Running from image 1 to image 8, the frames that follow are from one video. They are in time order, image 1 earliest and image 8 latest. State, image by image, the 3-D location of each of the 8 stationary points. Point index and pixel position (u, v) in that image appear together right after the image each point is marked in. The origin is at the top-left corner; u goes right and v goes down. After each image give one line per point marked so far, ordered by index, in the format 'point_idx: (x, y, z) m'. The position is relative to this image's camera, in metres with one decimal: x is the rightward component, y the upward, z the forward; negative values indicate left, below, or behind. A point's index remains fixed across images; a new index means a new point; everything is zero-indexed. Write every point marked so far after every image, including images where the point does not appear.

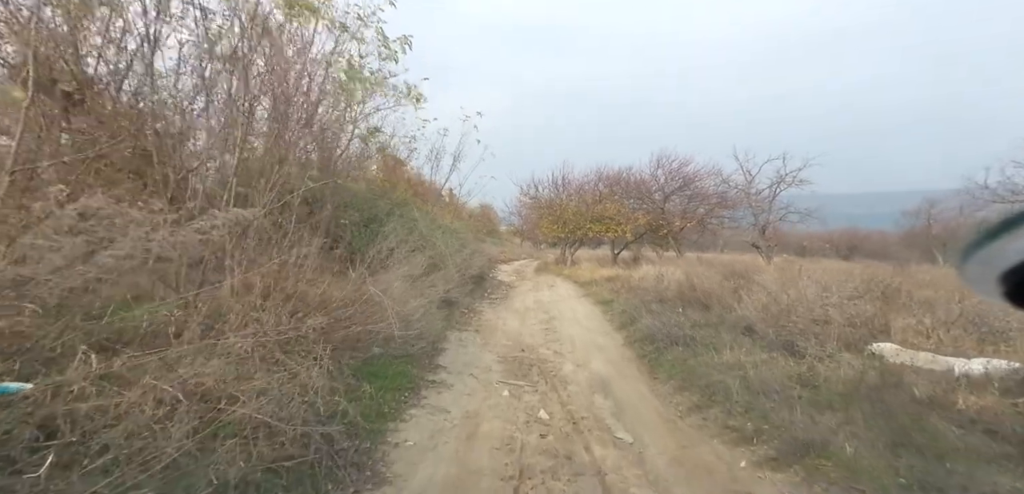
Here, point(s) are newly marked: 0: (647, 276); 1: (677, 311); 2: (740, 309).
0: (+4.9, -1.1, +16.9) m
1: (+3.3, -1.3, +9.4) m
2: (+4.2, -1.2, +8.6) m
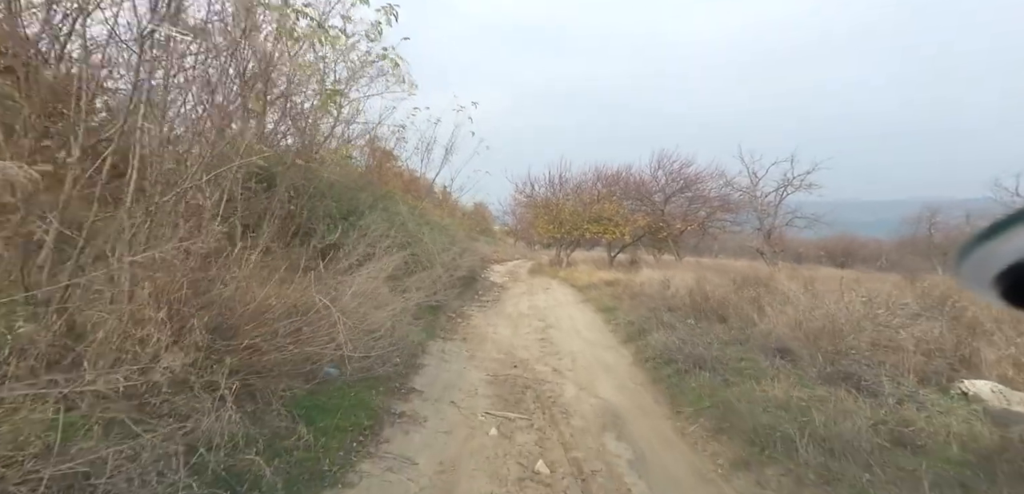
0: (+4.6, -1.2, +15.8) m
1: (+3.2, -1.4, +8.3) m
2: (+4.1, -1.2, +7.5) m
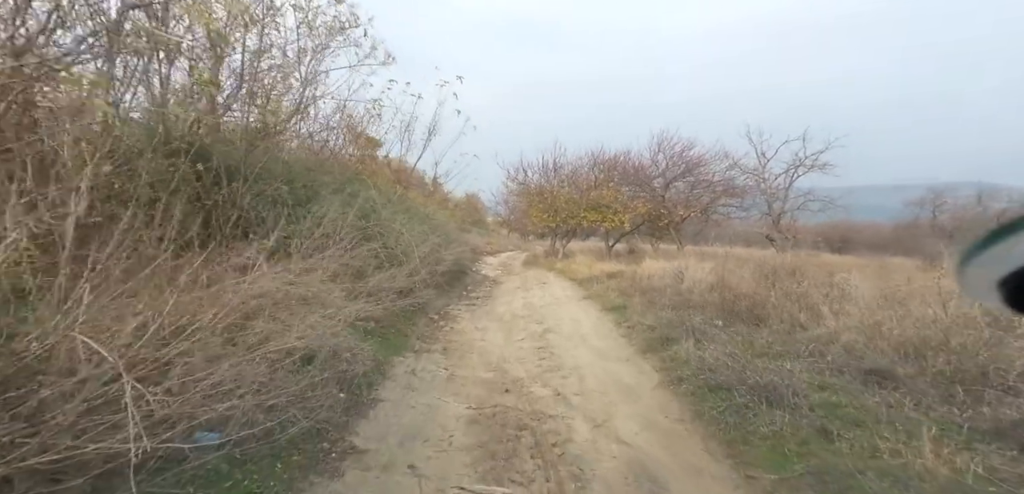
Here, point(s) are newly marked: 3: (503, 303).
0: (+4.4, -0.9, +14.1) m
1: (+3.1, -1.2, +6.6) m
2: (+3.9, -1.0, +5.9) m
3: (-0.2, -1.6, +13.4) m
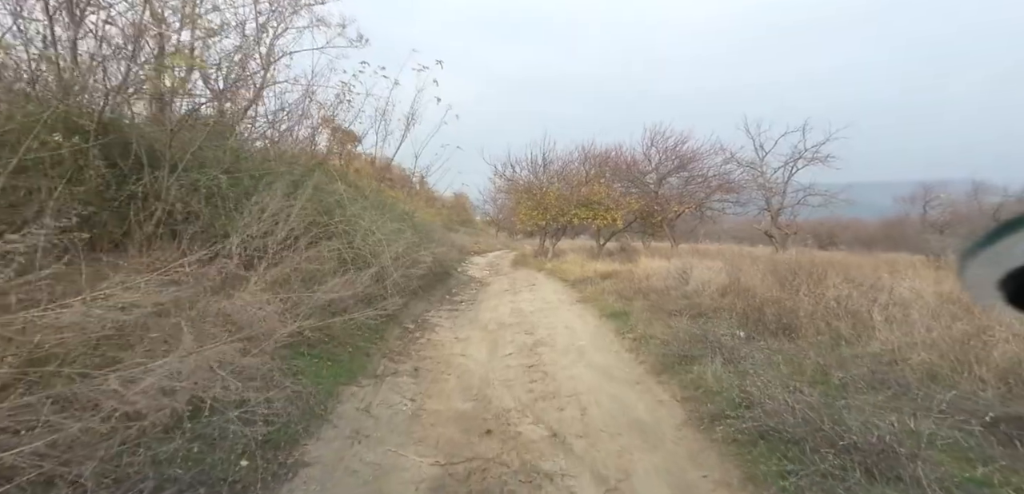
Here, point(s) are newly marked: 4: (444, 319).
0: (+4.0, -0.8, +13.0) m
1: (+2.9, -1.1, +5.4) m
2: (+3.8, -1.0, +4.7) m
3: (-0.6, -1.6, +12.1) m
4: (-1.6, -1.6, +10.7) m
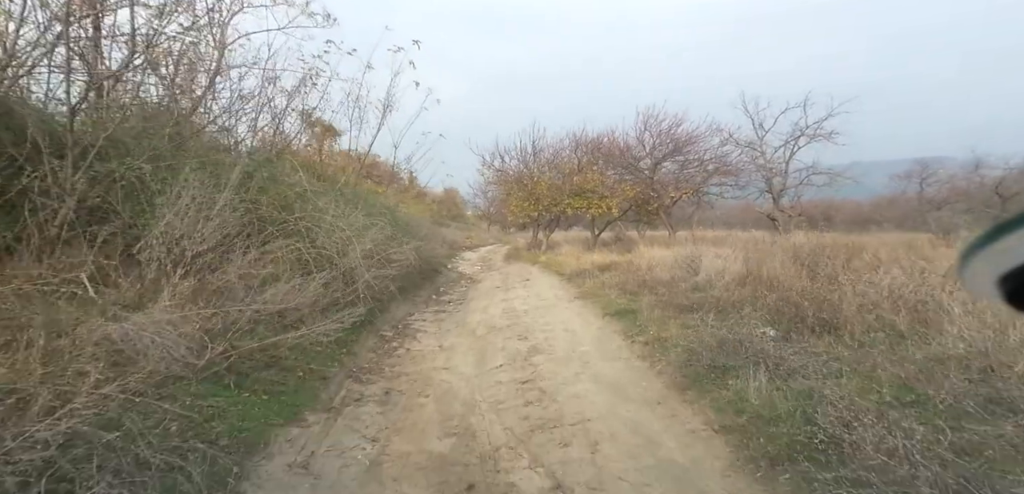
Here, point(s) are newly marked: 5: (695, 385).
0: (+3.8, -0.5, +11.9) m
1: (+2.8, -1.0, +4.4) m
2: (+3.7, -0.8, +3.7) m
3: (-0.8, -1.5, +11.1) m
4: (-1.7, -1.6, +9.6) m
5: (+1.7, -1.3, +4.3) m
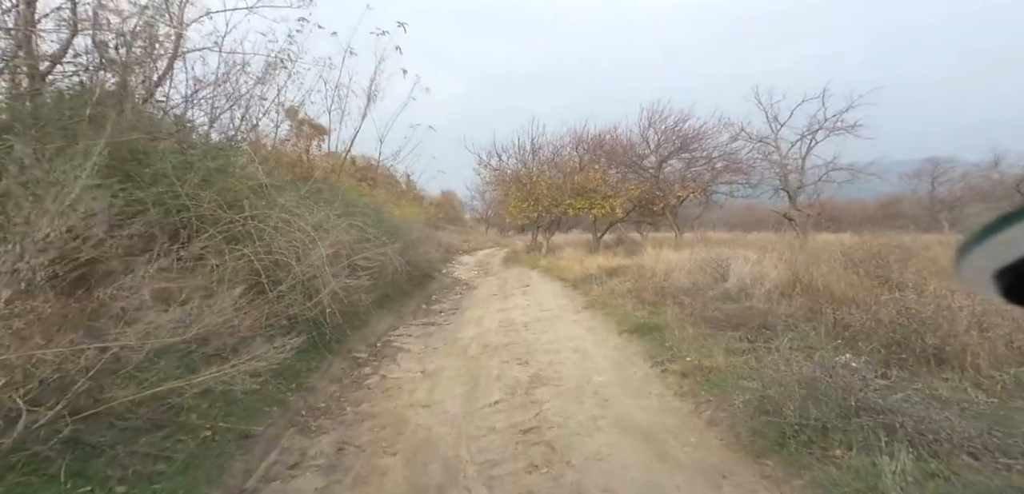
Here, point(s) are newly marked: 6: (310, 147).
0: (+3.8, -0.5, +10.6) m
1: (+2.7, -1.0, +3.0) m
2: (+3.6, -0.8, +2.3) m
3: (-0.8, -1.5, +9.7) m
4: (-1.7, -1.6, +8.2) m
5: (+1.6, -1.3, +2.9) m
6: (-5.9, +2.9, +13.8) m
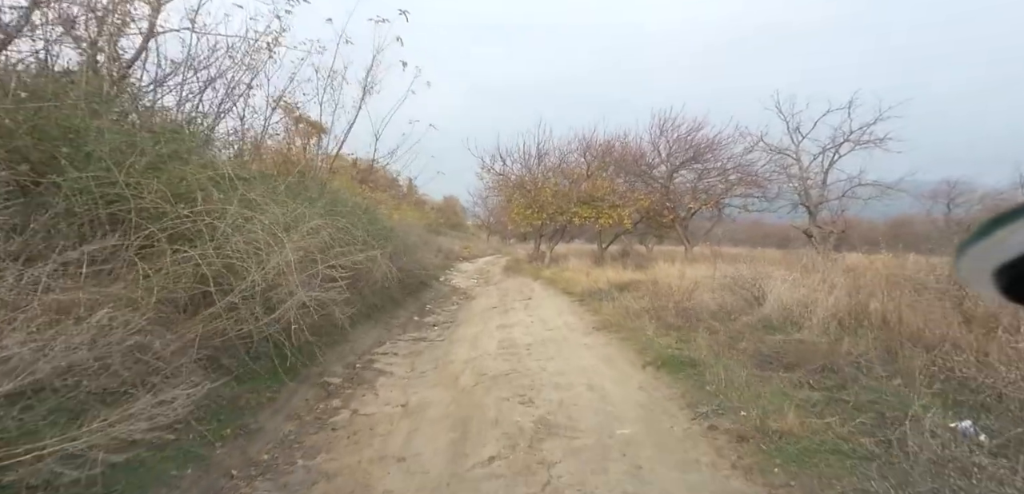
0: (+3.8, -0.8, +9.5) m
1: (+2.8, -1.1, +1.9) m
2: (+3.7, -1.0, +1.2) m
3: (-0.8, -1.7, +8.6) m
4: (-1.7, -1.7, +7.1) m
5: (+1.6, -1.4, +1.8) m
6: (-5.7, +2.8, +12.8) m
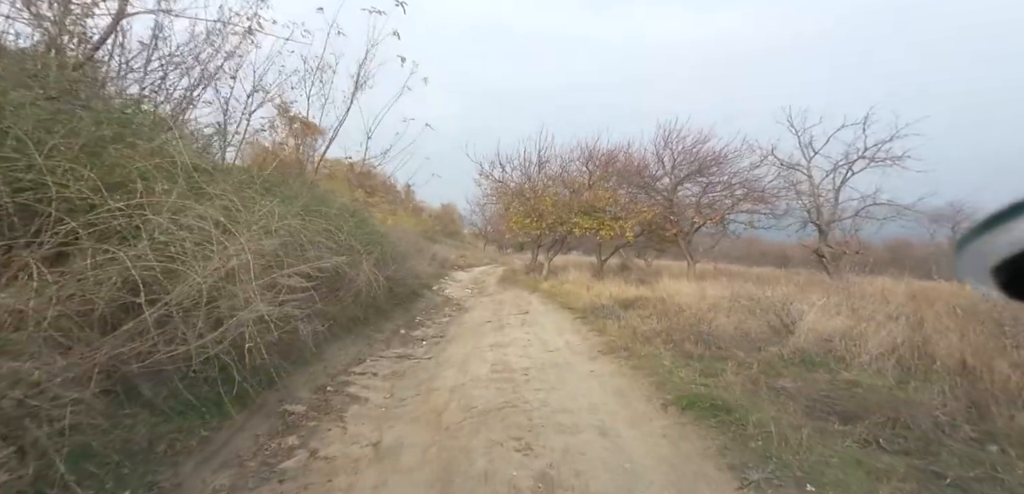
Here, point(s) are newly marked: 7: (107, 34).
0: (+3.7, -1.2, +8.6) m
1: (+2.7, -1.3, +1.0) m
2: (+3.7, -1.1, +0.3) m
3: (-0.9, -1.9, +7.7) m
4: (-1.8, -1.8, +6.2) m
5: (+1.6, -1.5, +0.9) m
6: (-5.7, +2.8, +11.9) m
7: (-7.1, +3.7, +8.2) m
